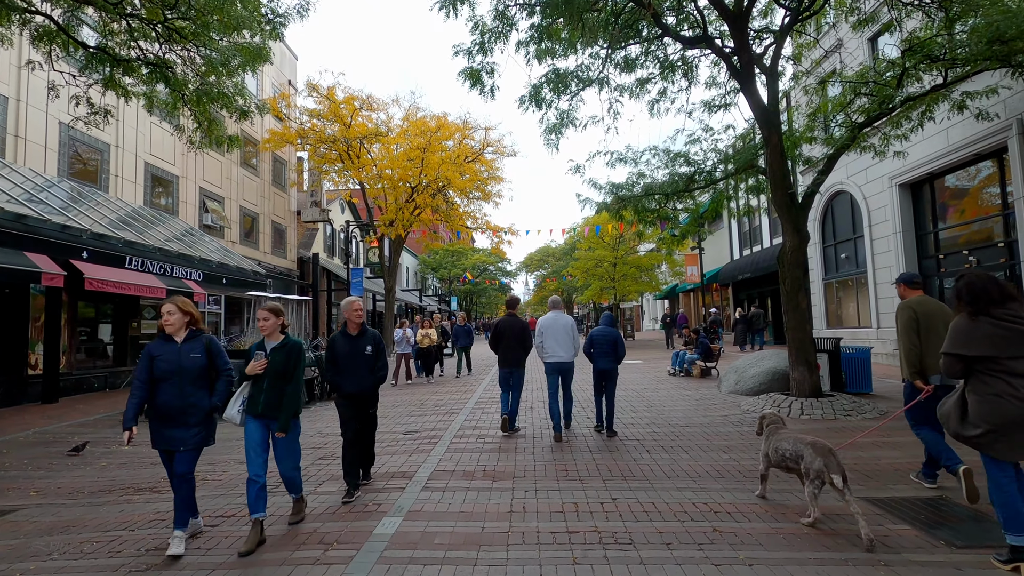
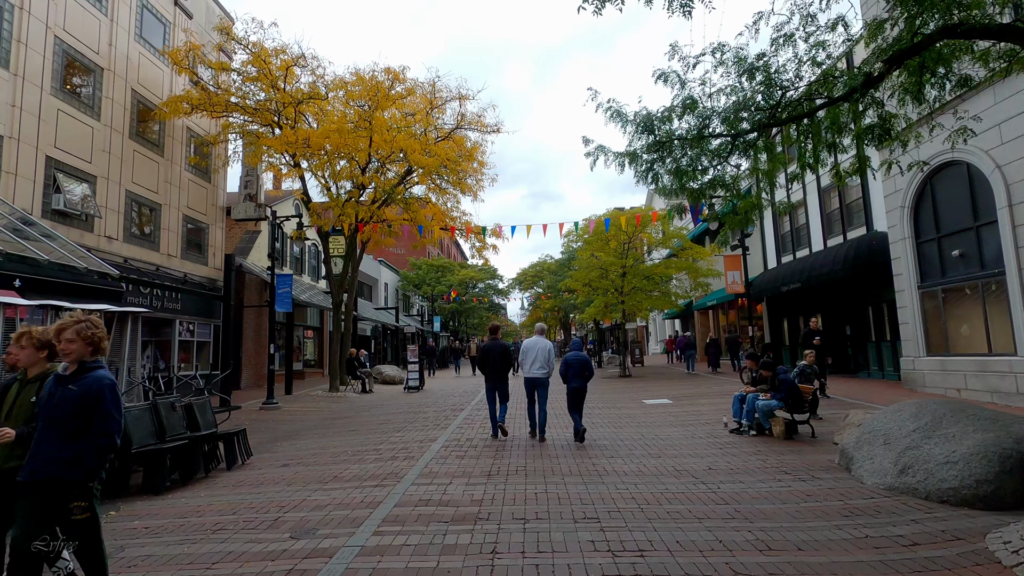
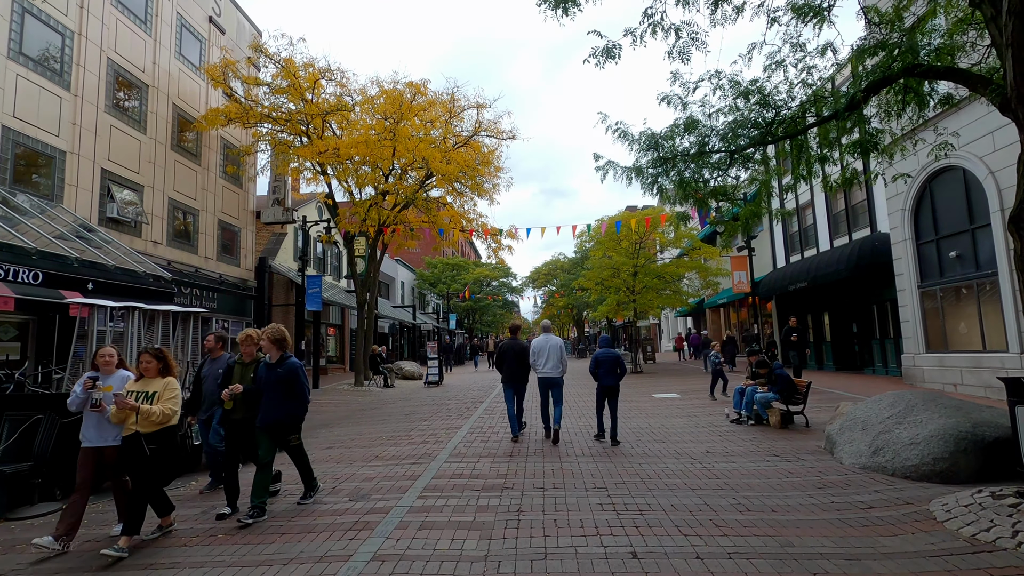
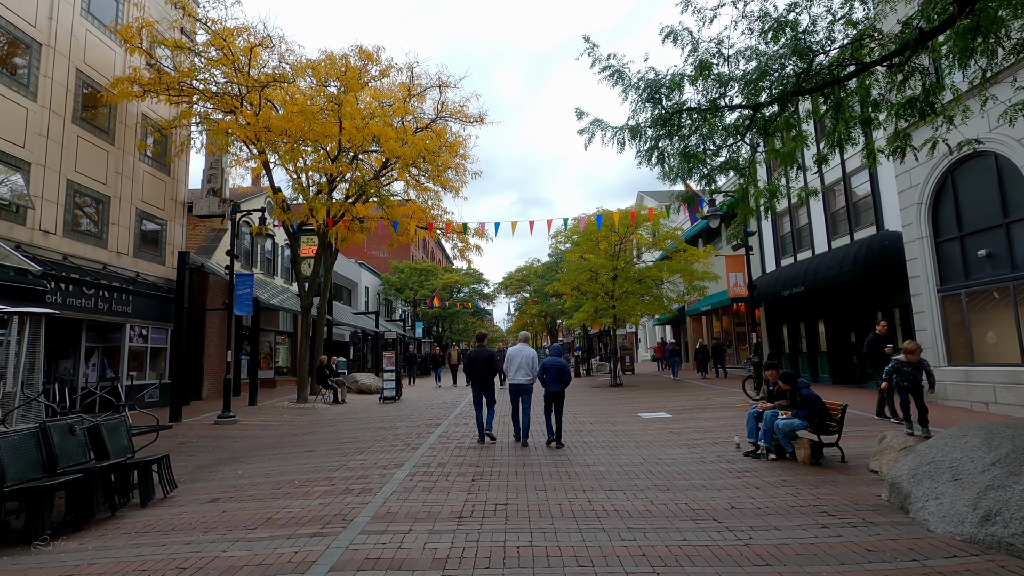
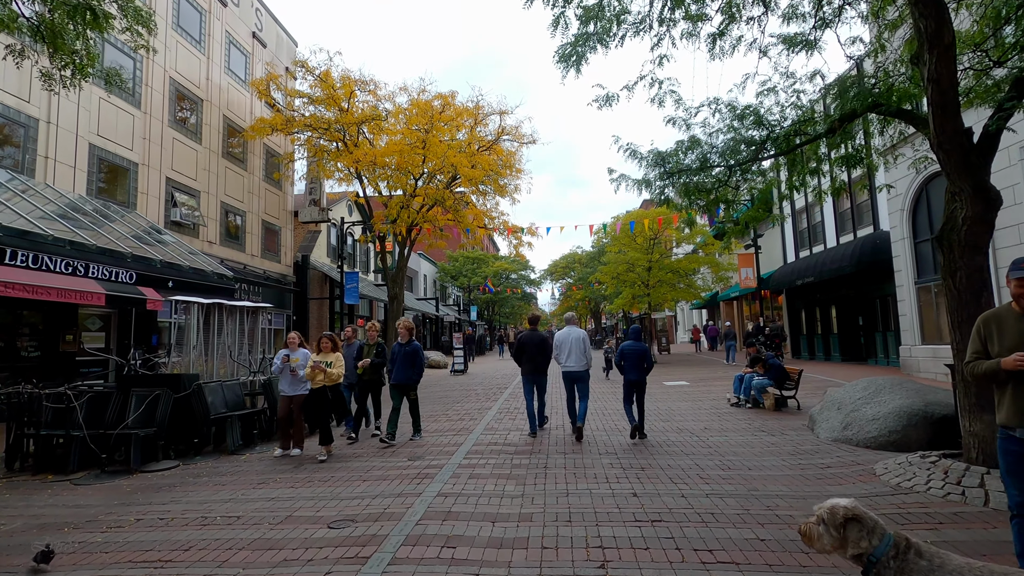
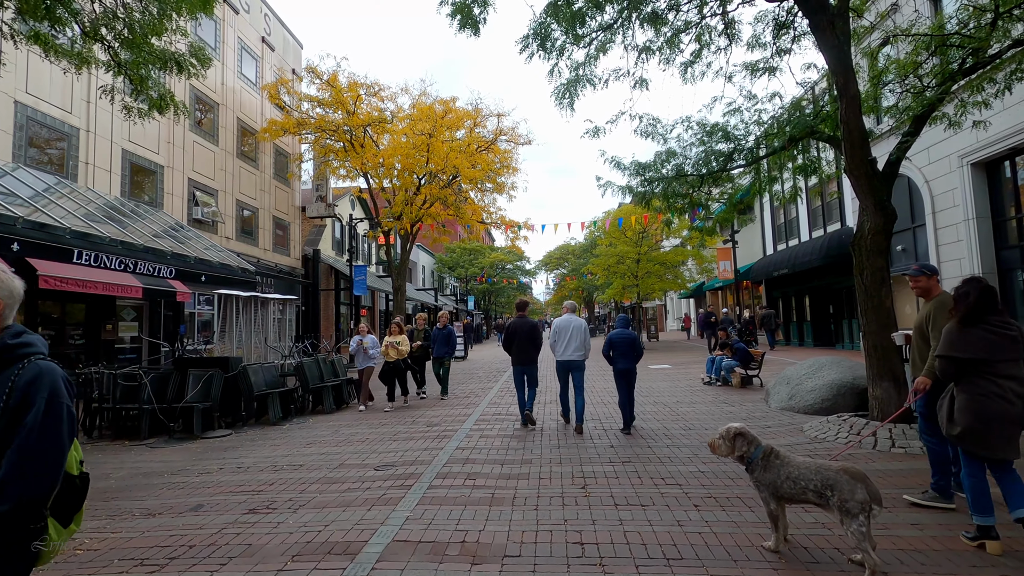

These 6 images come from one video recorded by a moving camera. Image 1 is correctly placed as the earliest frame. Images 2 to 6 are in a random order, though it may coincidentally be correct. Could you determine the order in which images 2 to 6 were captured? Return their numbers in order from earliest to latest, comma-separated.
6, 5, 3, 2, 4
